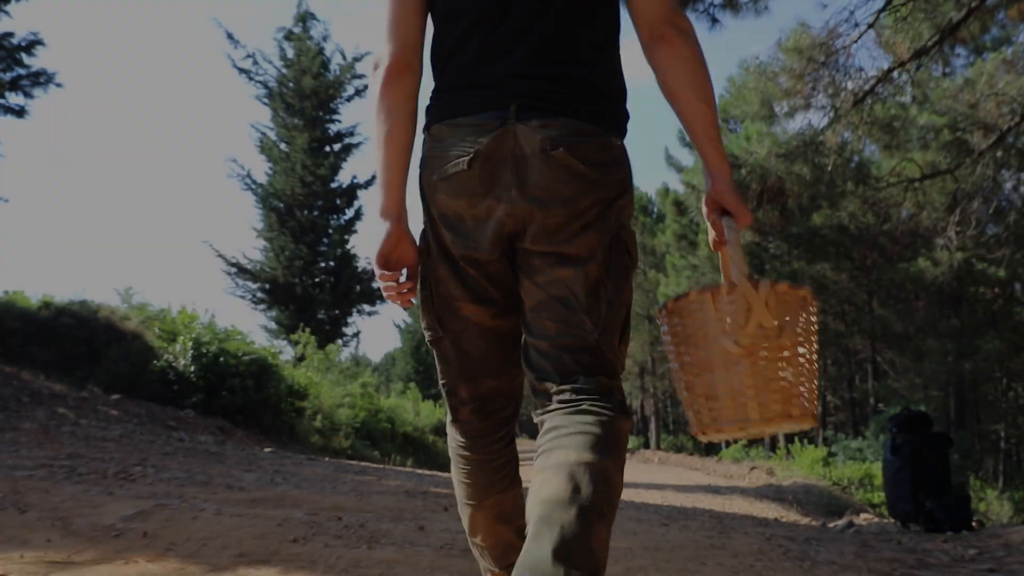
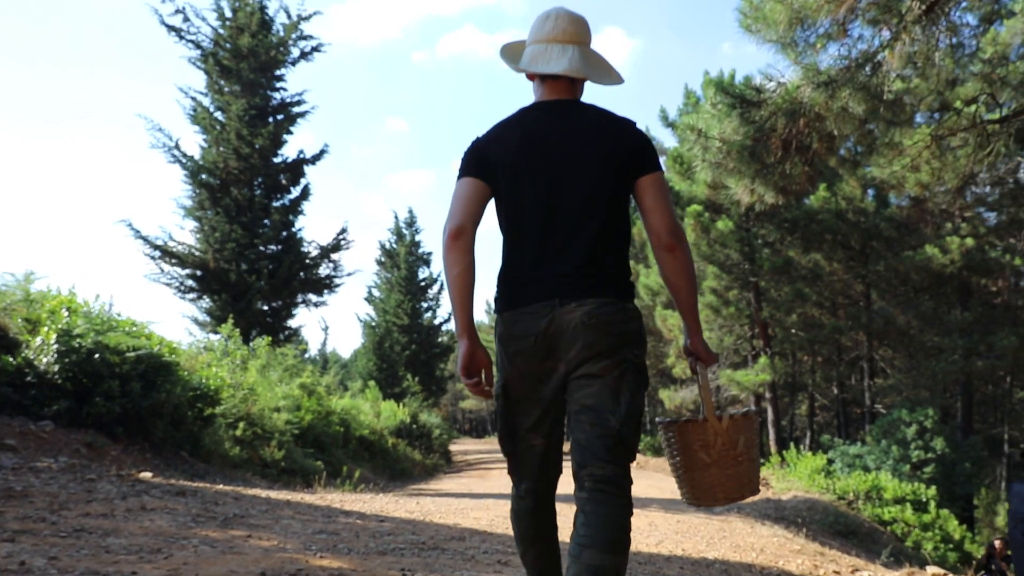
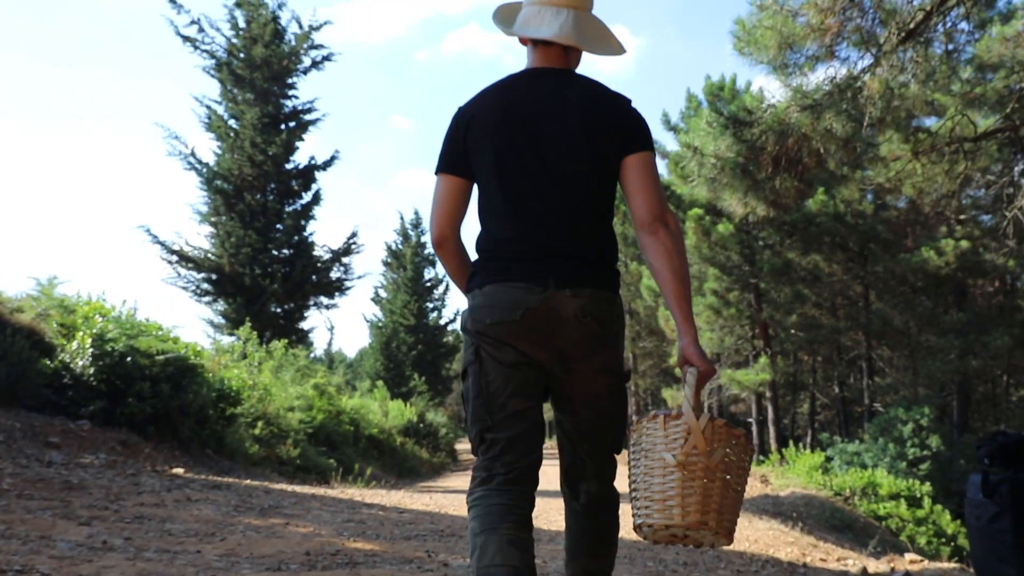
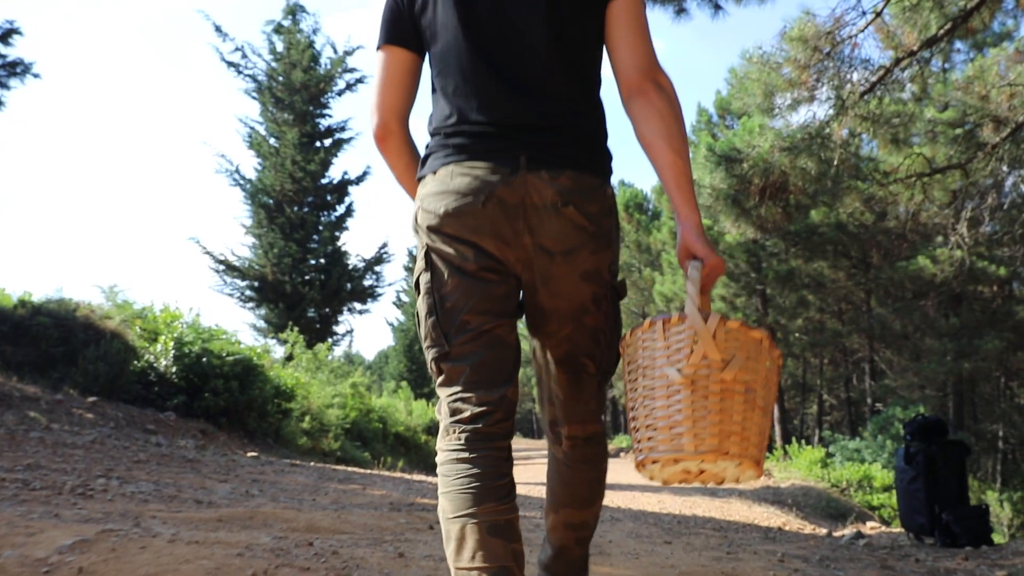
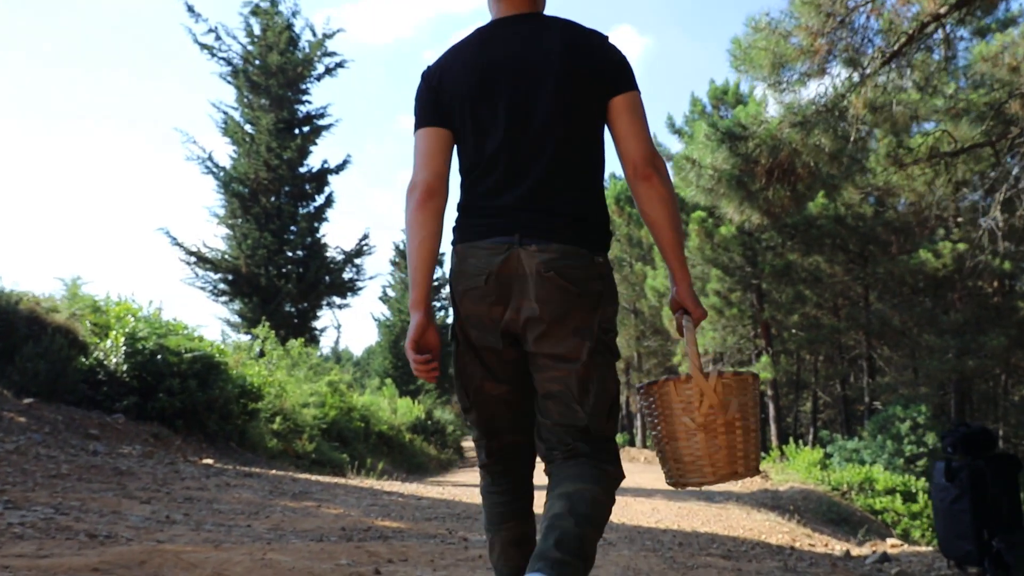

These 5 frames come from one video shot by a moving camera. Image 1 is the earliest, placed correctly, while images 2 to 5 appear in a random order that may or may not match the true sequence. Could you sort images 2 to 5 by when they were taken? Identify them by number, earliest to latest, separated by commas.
4, 5, 3, 2
